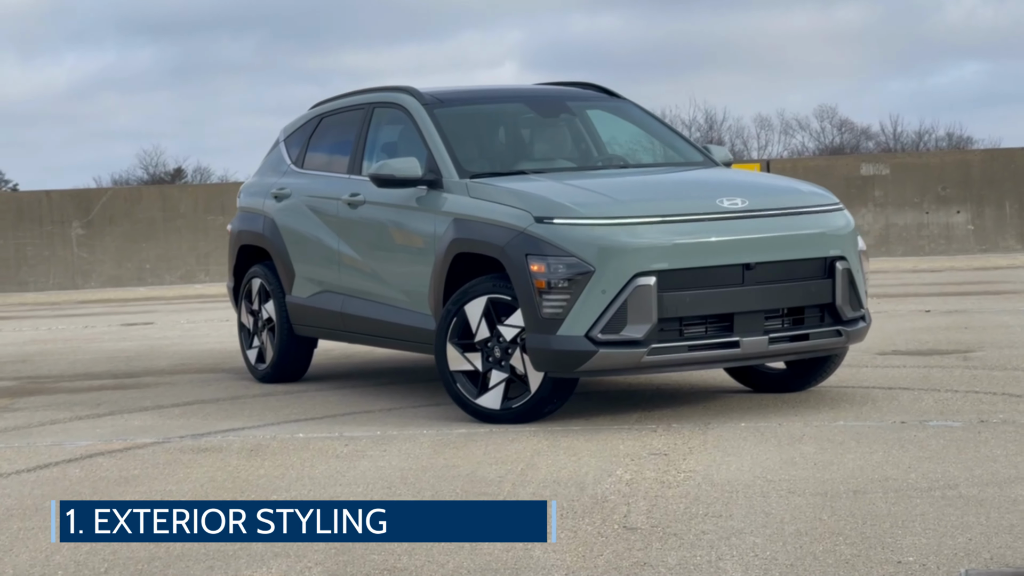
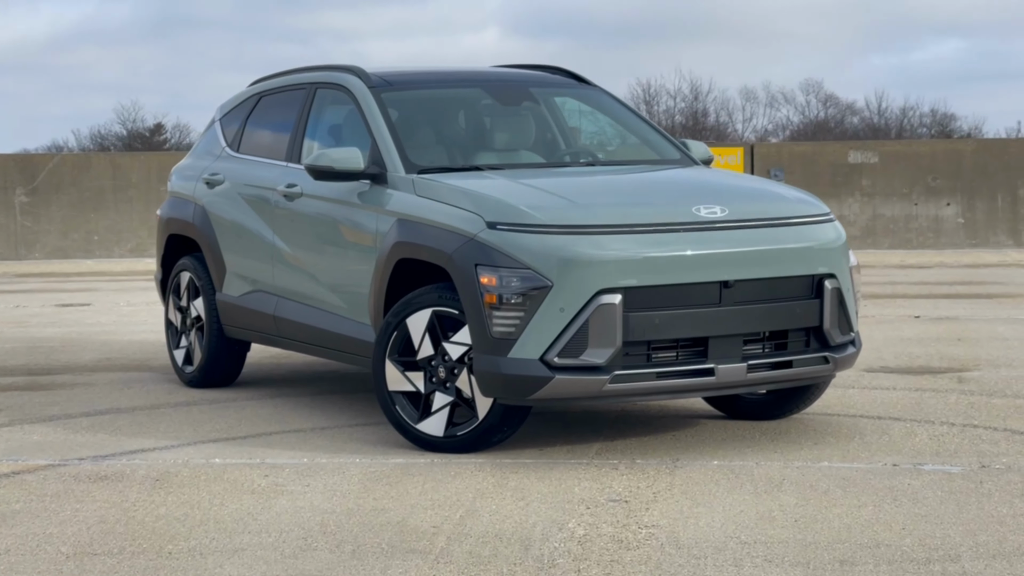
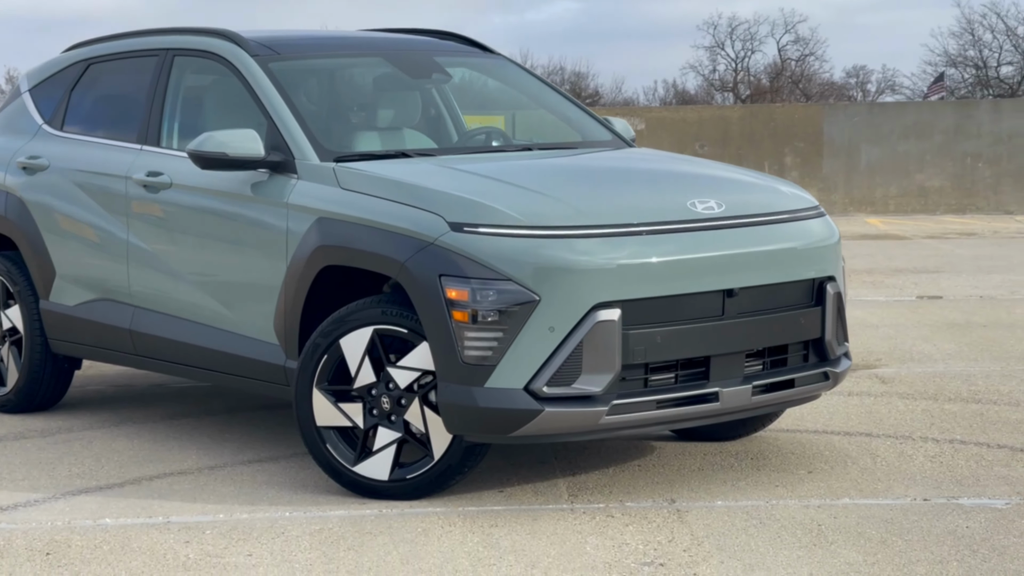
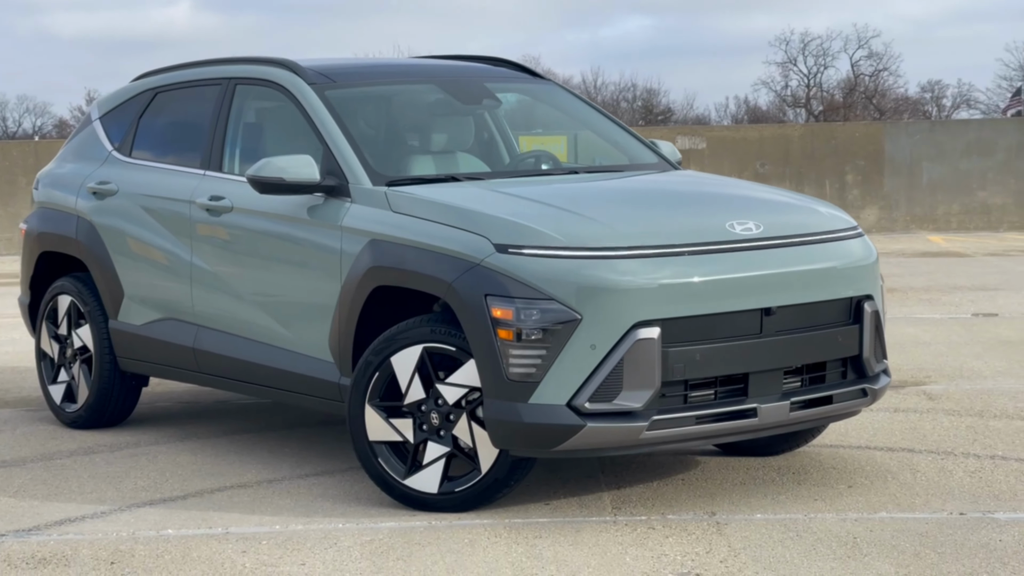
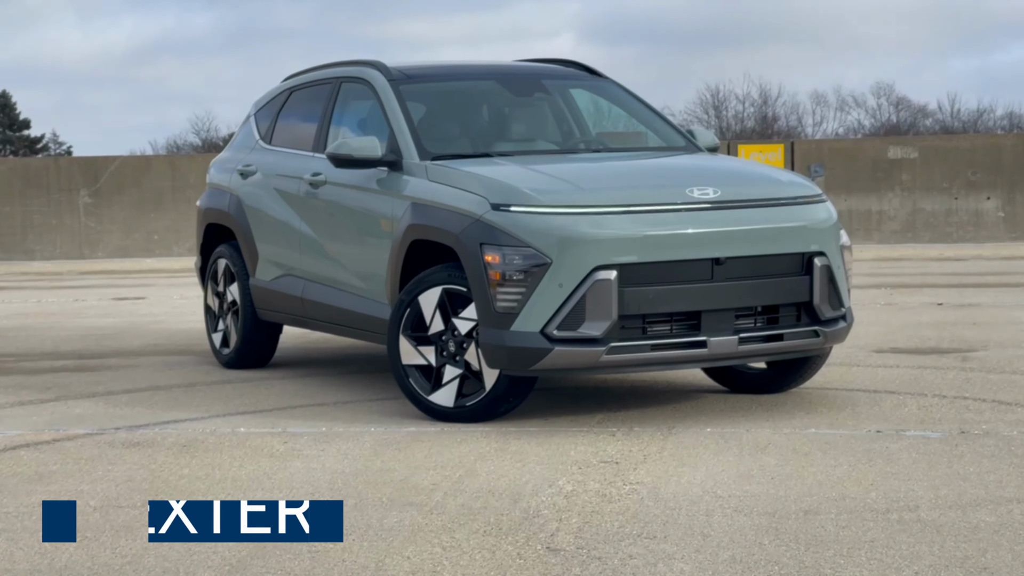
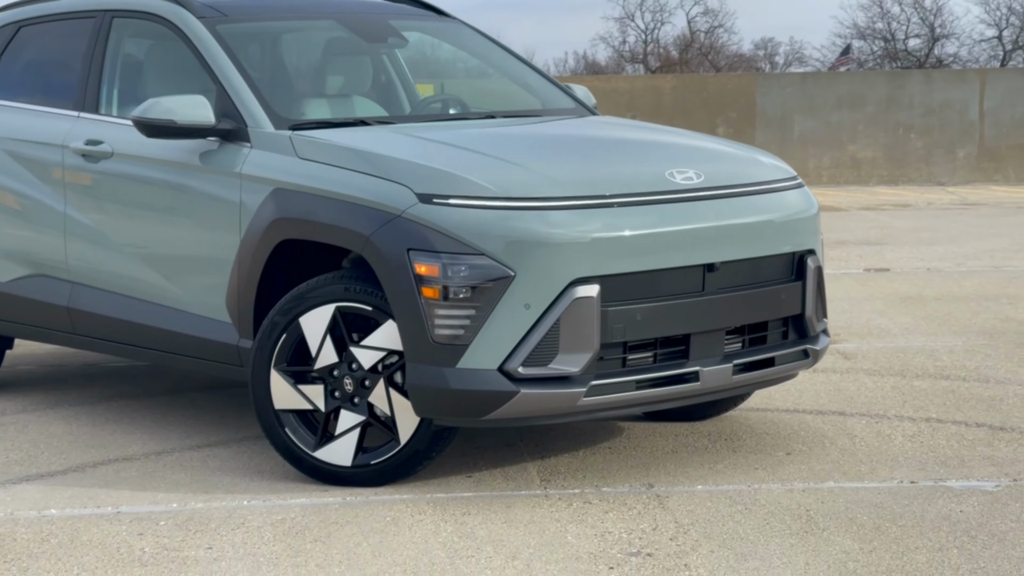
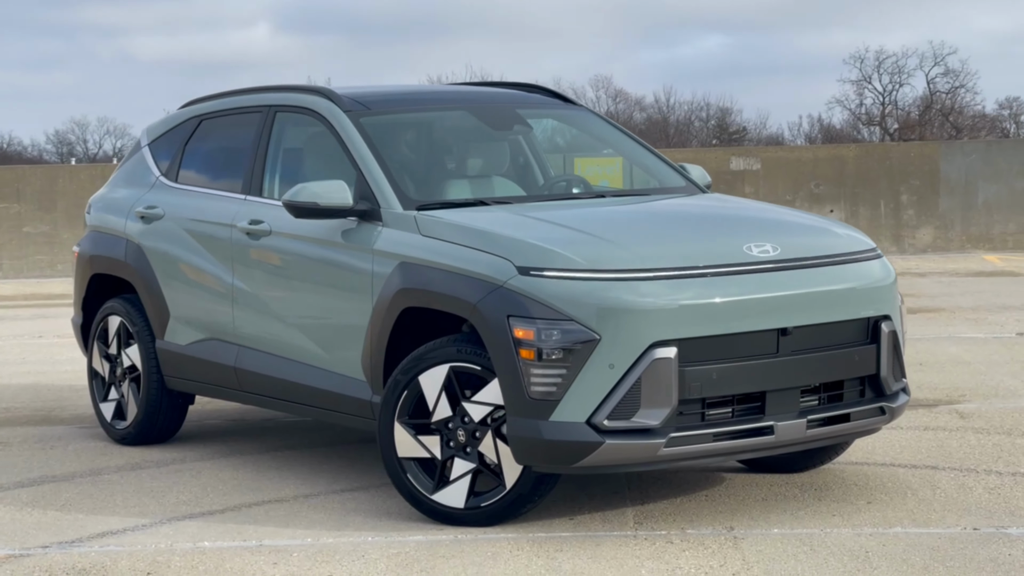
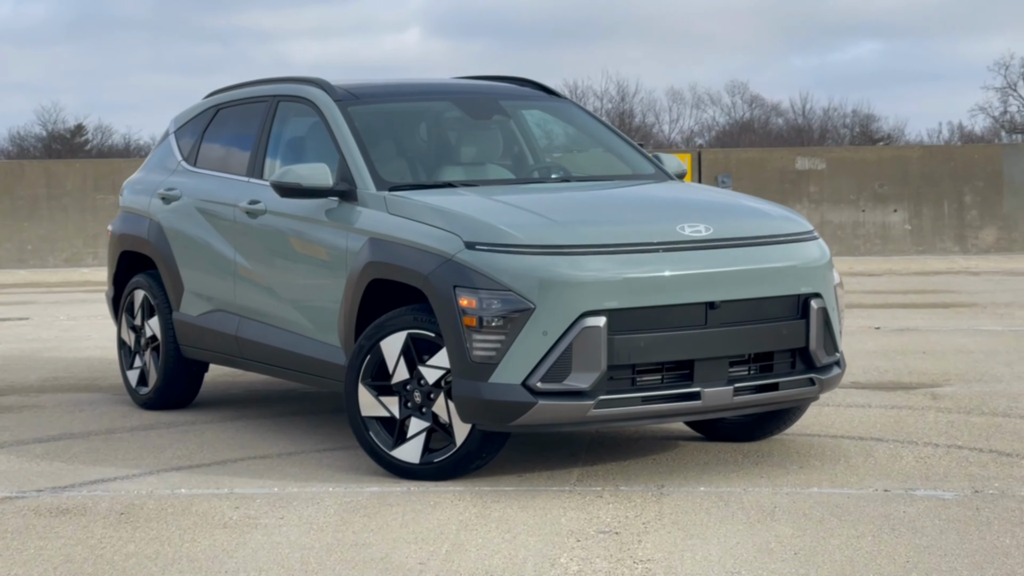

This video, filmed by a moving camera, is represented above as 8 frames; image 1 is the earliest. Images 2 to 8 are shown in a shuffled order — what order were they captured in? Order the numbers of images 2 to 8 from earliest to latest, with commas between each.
5, 2, 8, 7, 4, 3, 6
